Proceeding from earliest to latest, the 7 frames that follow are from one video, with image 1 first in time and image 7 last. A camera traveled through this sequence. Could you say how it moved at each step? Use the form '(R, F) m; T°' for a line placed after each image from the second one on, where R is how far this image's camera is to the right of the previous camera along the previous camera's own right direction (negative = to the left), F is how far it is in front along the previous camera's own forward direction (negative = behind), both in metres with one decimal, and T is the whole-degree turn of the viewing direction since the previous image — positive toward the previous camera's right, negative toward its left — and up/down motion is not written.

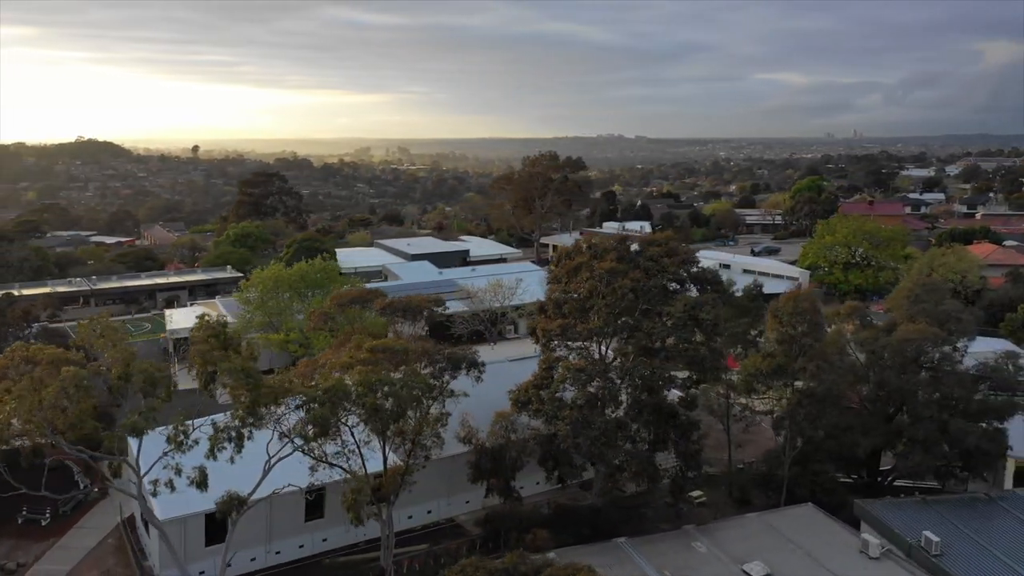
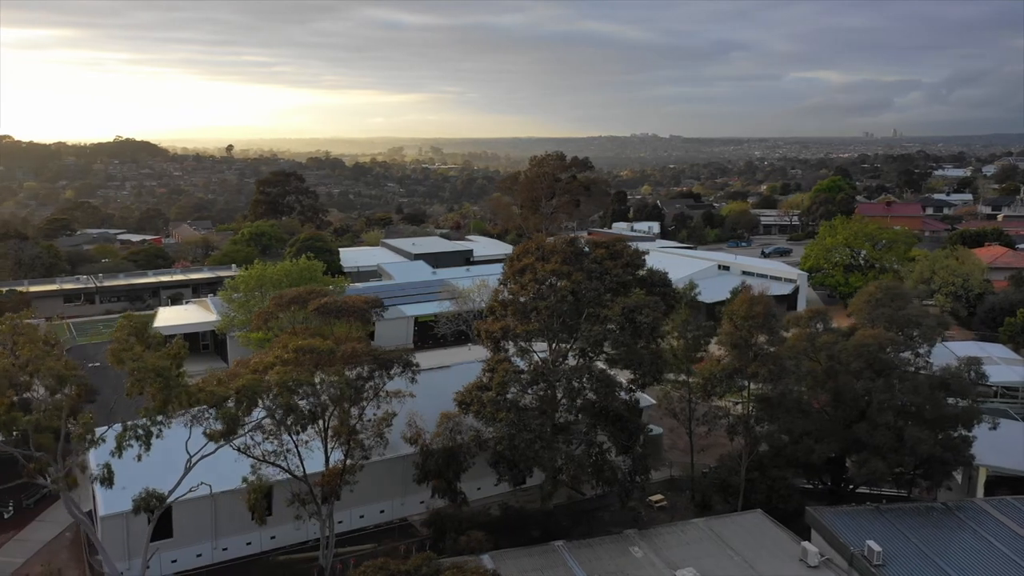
(+1.4, +0.1) m; -2°
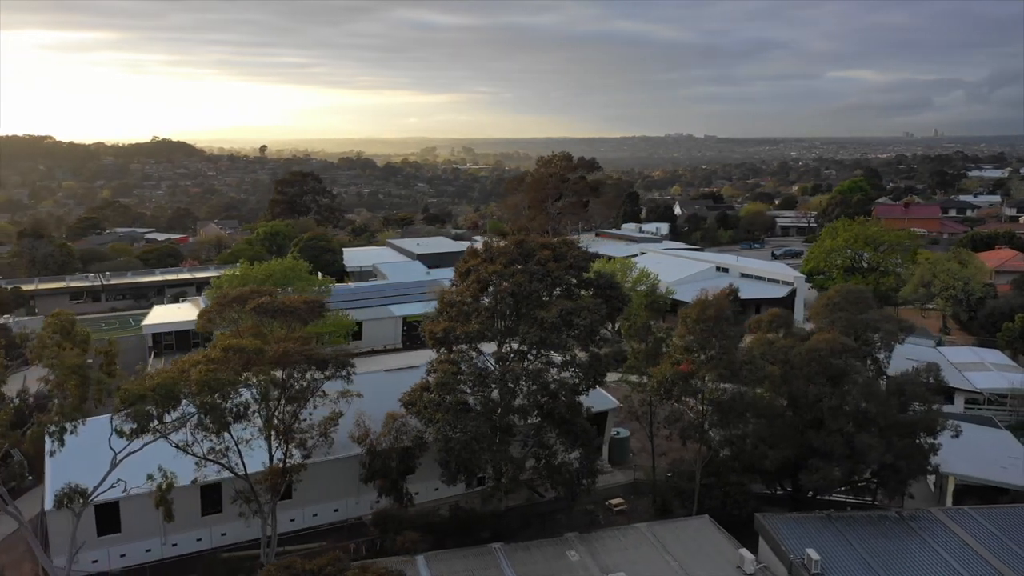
(+1.4, 0.0) m; -2°
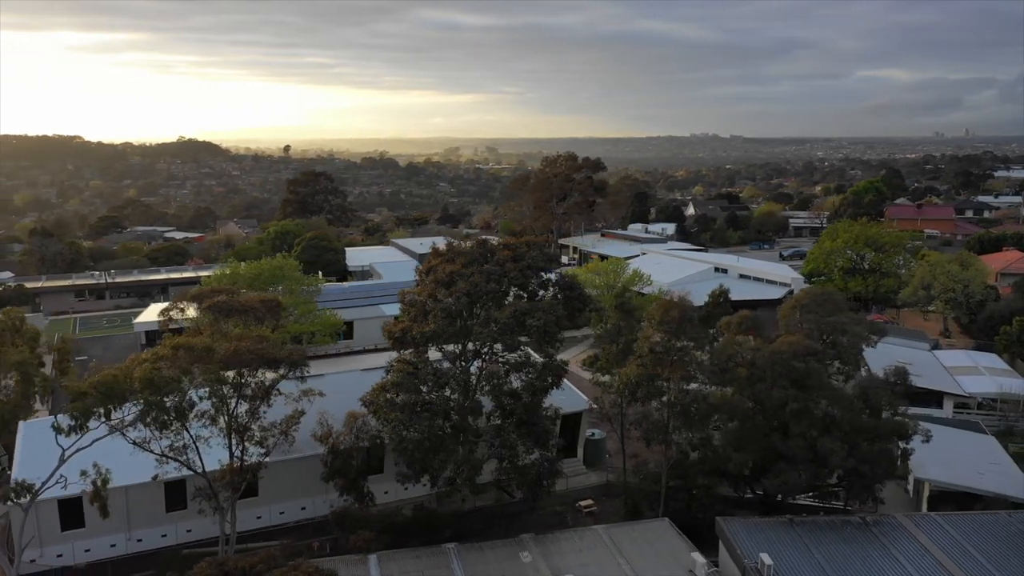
(+1.0, 0.0) m; -1°
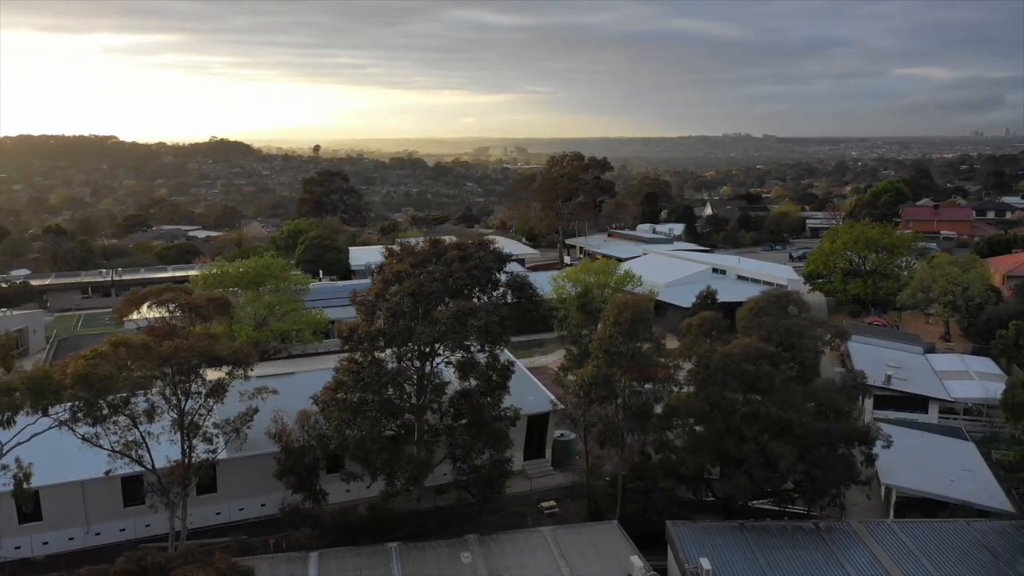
(+1.3, 0.0) m; -2°
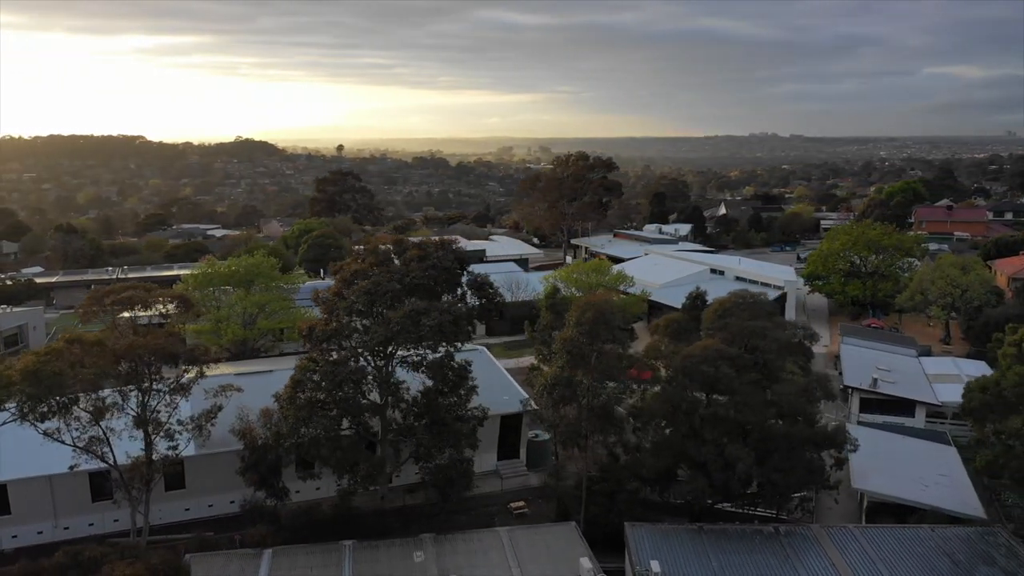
(+1.0, 0.0) m; -1°
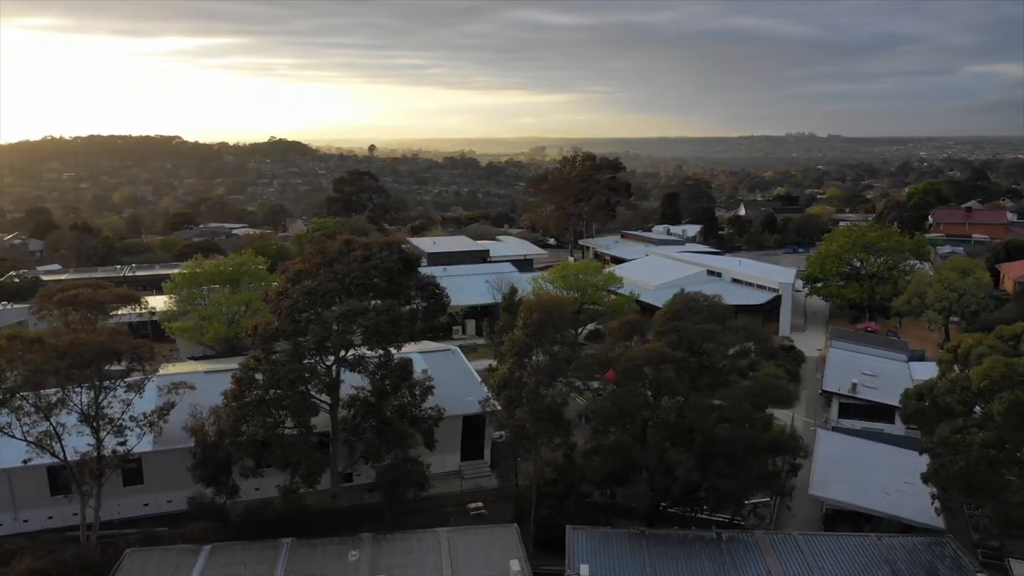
(+1.4, 0.0) m; -2°
